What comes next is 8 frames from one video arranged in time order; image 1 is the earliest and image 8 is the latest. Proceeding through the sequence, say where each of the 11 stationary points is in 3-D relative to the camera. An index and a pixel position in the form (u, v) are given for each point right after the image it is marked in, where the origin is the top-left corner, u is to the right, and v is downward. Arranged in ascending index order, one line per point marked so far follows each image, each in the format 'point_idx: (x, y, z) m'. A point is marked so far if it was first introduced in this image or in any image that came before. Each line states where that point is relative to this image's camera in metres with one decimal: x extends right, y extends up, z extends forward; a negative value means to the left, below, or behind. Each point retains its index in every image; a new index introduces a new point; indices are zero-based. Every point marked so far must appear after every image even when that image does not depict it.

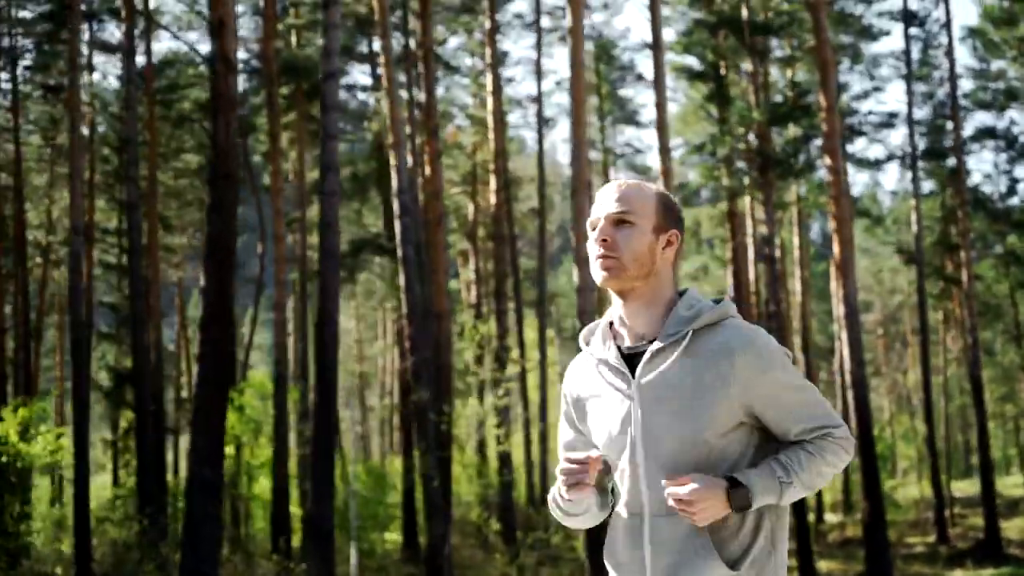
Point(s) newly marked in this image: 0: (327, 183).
0: (-2.1, +1.2, +12.6) m
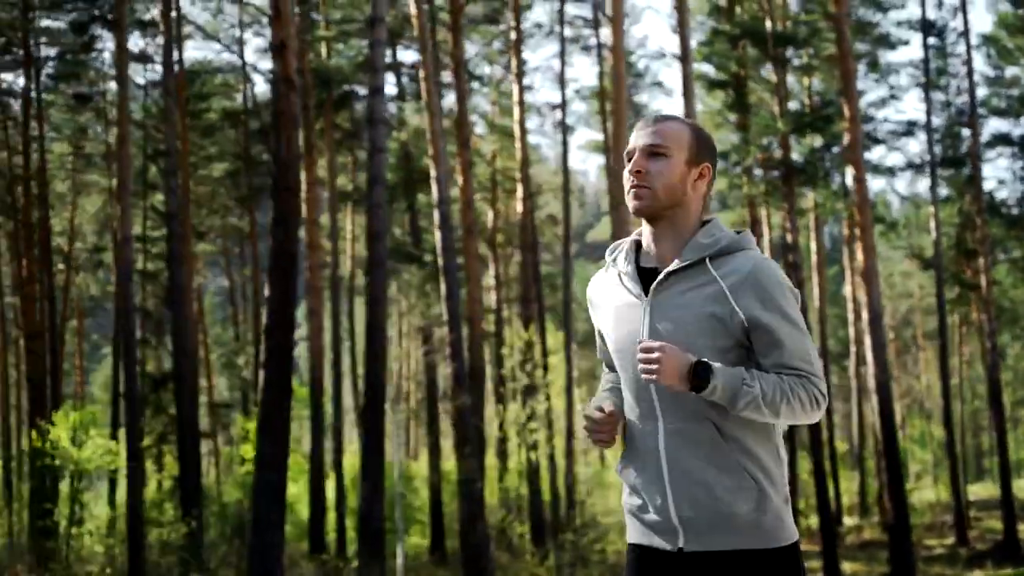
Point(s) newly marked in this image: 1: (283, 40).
0: (-1.6, +1.1, +13.0) m
1: (-2.1, +2.4, +10.4) m
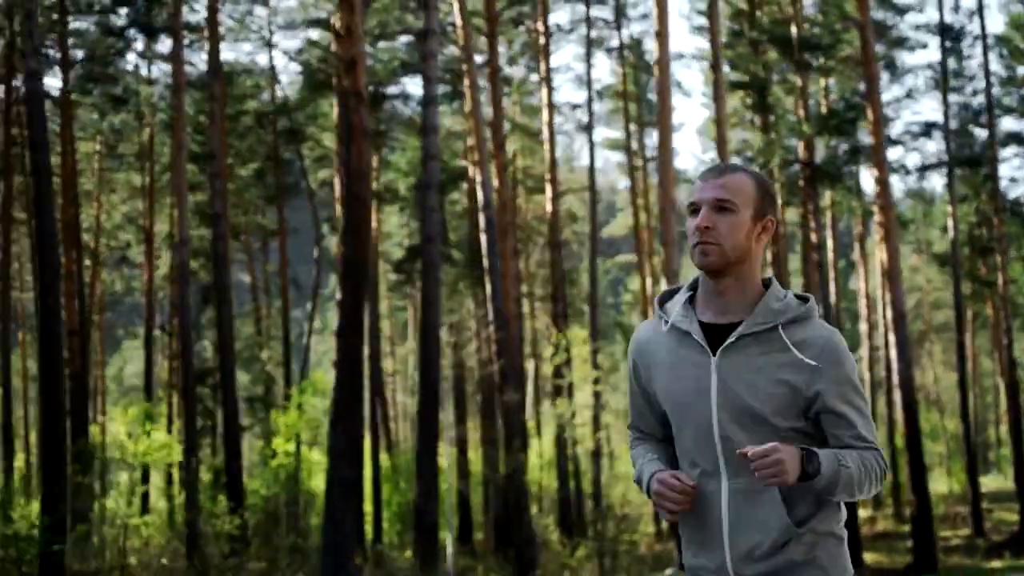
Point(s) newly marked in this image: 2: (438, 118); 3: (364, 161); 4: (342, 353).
0: (-1.0, +1.1, +13.6) m
1: (-1.6, +2.3, +11.0) m
2: (-0.9, +2.2, +13.9) m
3: (-1.5, +1.3, +11.0) m
4: (-1.7, -0.6, +10.9) m
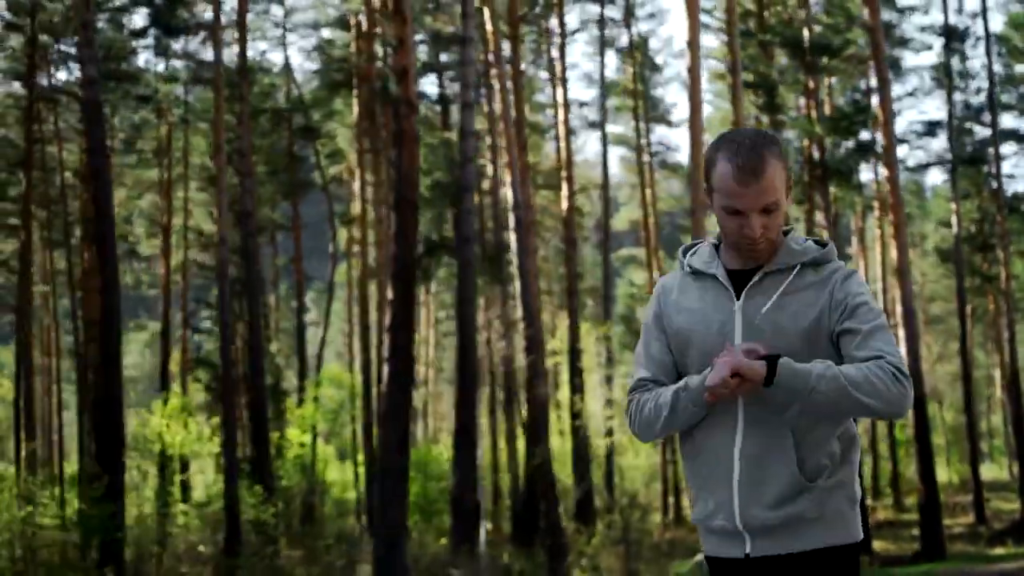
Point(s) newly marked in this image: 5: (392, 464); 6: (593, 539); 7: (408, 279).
0: (-0.6, +1.1, +14.2) m
1: (-1.1, +2.3, +11.5) m
2: (-0.5, +2.2, +14.5) m
3: (-1.0, +1.3, +11.6) m
4: (-1.2, -0.6, +11.5) m
5: (-1.3, -1.9, +11.6) m
6: (+1.3, -4.1, +18.0) m
7: (-1.1, +0.1, +11.6) m
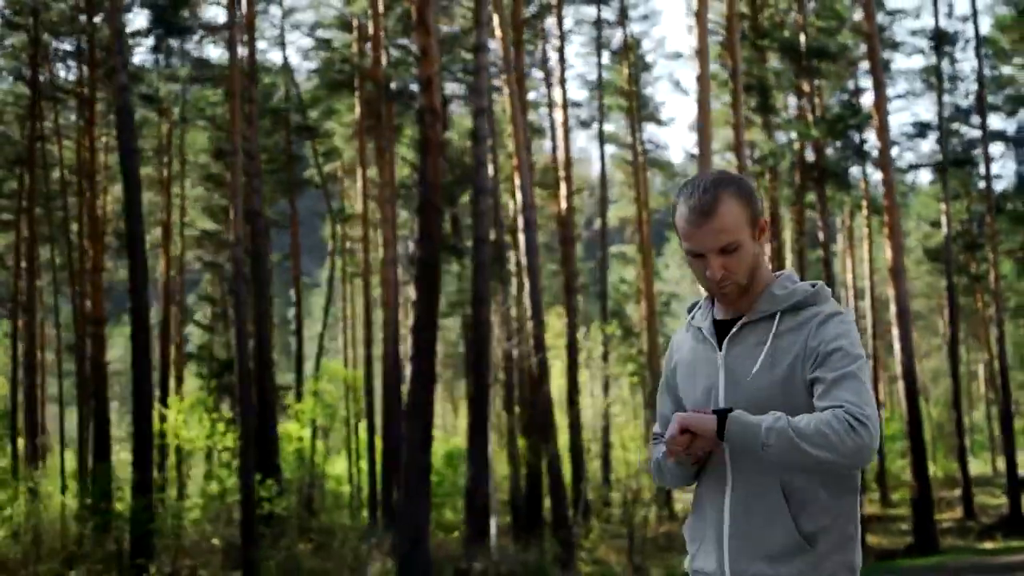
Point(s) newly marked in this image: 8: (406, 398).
0: (-0.4, +1.1, +14.6) m
1: (-0.9, +2.3, +11.9) m
2: (-0.3, +2.2, +14.9) m
3: (-0.8, +1.3, +11.9) m
4: (-1.0, -0.6, +11.9) m
5: (-1.1, -1.9, +12.0) m
6: (+1.4, -4.1, +18.5) m
7: (-0.9, +0.1, +12.0) m
8: (-1.2, -1.2, +12.1) m
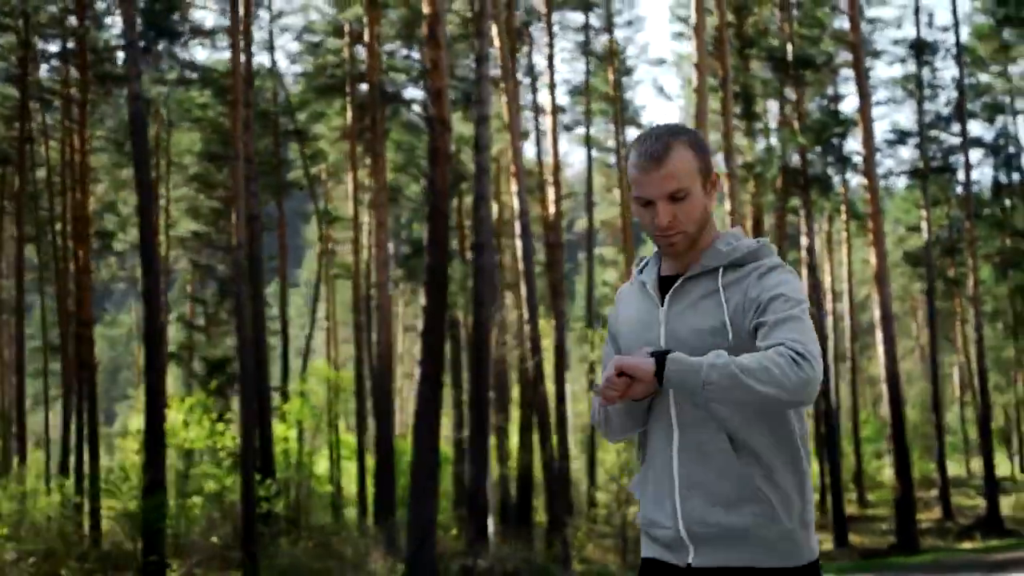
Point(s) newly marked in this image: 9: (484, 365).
0: (-0.4, +1.1, +14.9) m
1: (-0.8, +2.2, +12.2) m
2: (-0.3, +2.1, +15.2) m
3: (-0.7, +1.2, +12.2) m
4: (-1.0, -0.7, +12.2) m
5: (-1.0, -1.9, +12.3) m
6: (+1.3, -4.2, +18.8) m
7: (-0.8, 0.0, +12.3) m
8: (-1.1, -1.3, +12.3) m
9: (-0.4, -1.1, +15.3) m
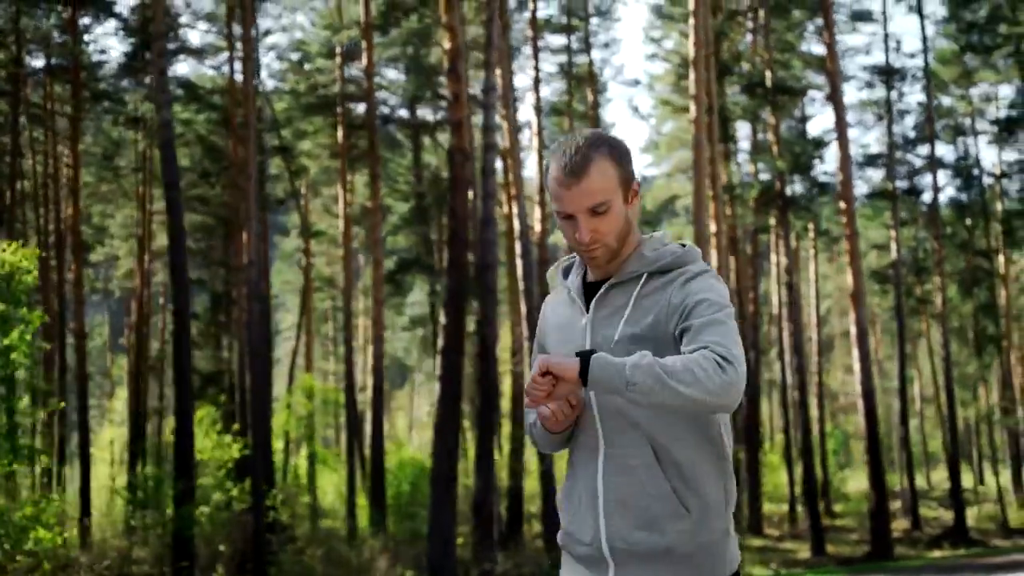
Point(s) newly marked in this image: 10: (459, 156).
0: (-0.3, +0.8, +15.6) m
1: (-0.6, +2.0, +12.9) m
2: (-0.2, +1.8, +15.9) m
3: (-0.5, +1.0, +12.9) m
4: (-0.8, -0.9, +12.8) m
5: (-0.8, -2.2, +13.0) m
6: (+1.2, -4.5, +19.5) m
7: (-0.6, -0.2, +12.9) m
8: (-0.9, -1.5, +13.0) m
9: (-0.3, -1.4, +16.0) m
10: (-0.6, +1.6, +12.9) m
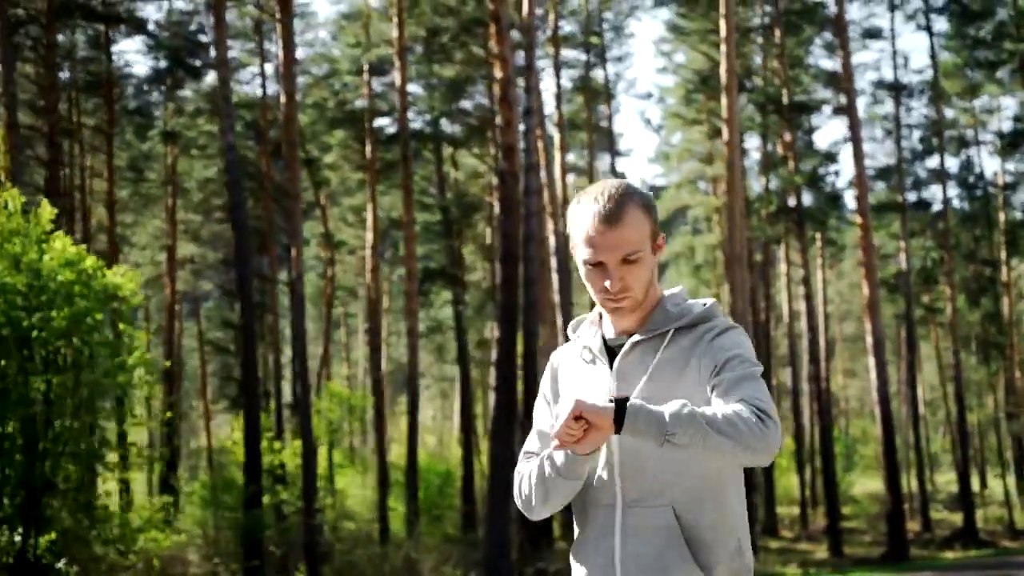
0: (+0.3, +0.6, +16.4) m
1: (0.0, +1.8, +13.8) m
2: (+0.4, +1.6, +16.7) m
3: (+0.1, +0.8, +13.8) m
4: (-0.1, -1.1, +13.7) m
5: (-0.2, -2.4, +13.8) m
6: (+1.8, -4.7, +20.4) m
7: (0.0, -0.4, +13.8) m
8: (-0.3, -1.7, +13.8) m
9: (+0.3, -1.6, +16.8) m
10: (0.0, +1.4, +13.8) m
